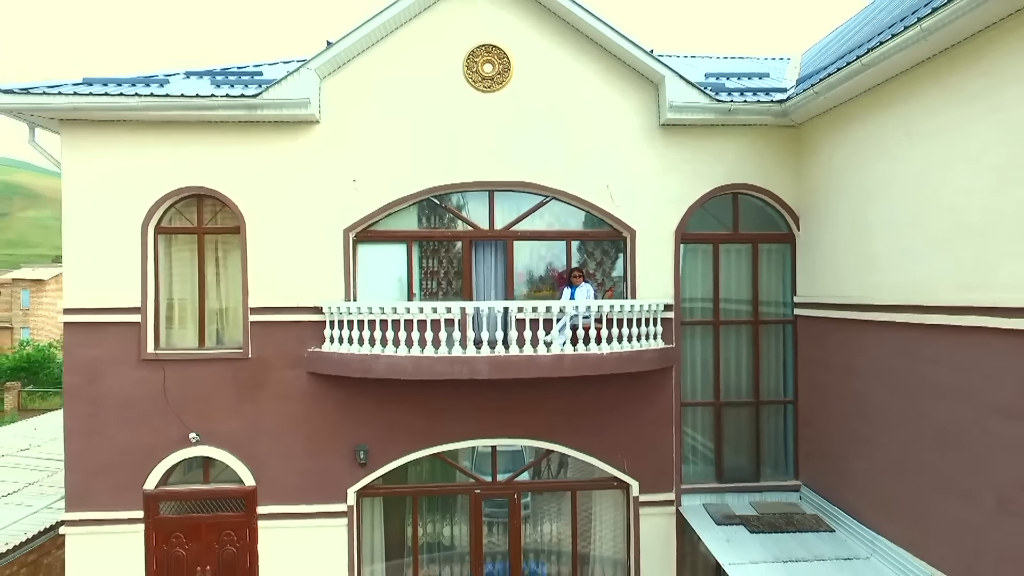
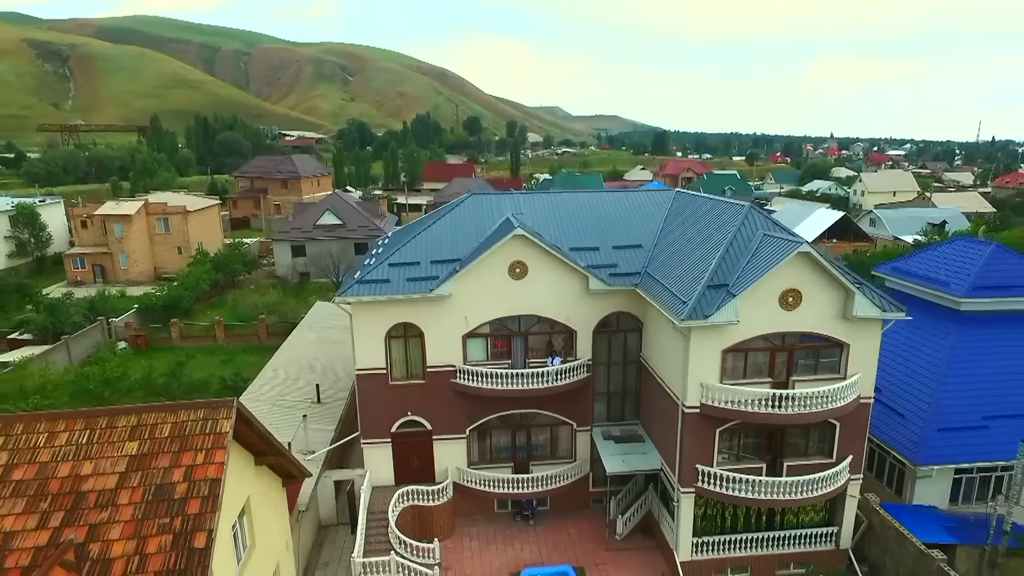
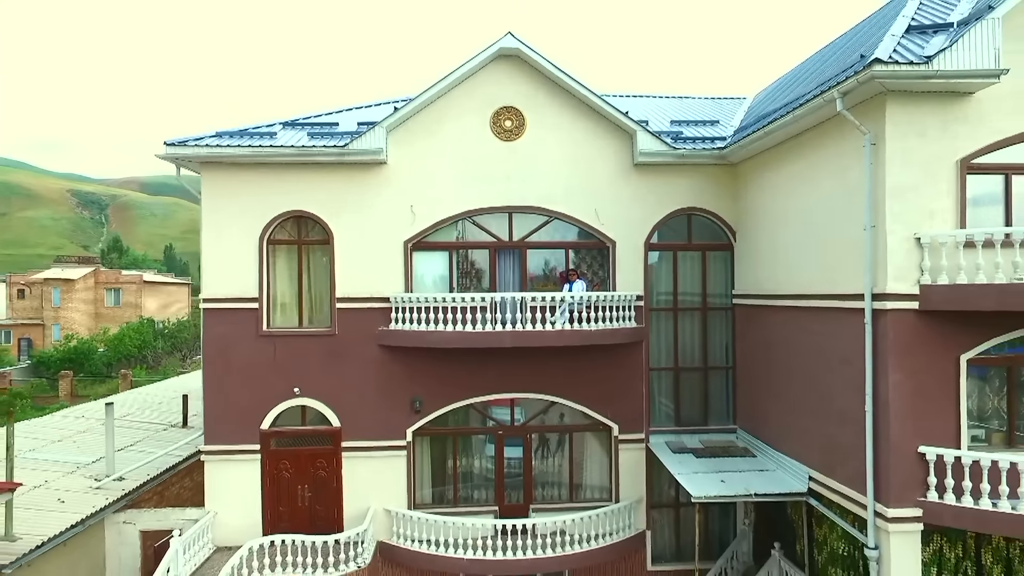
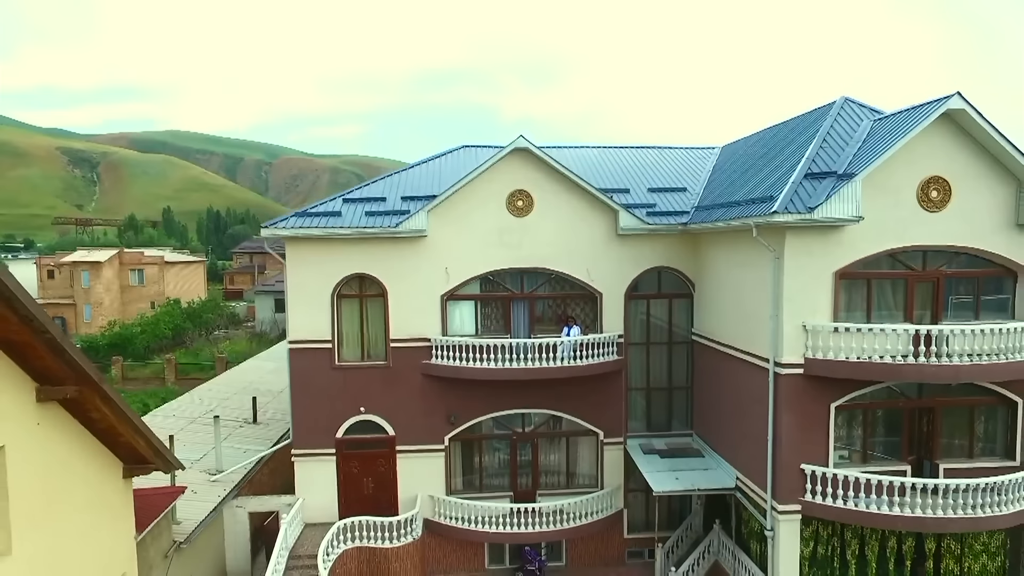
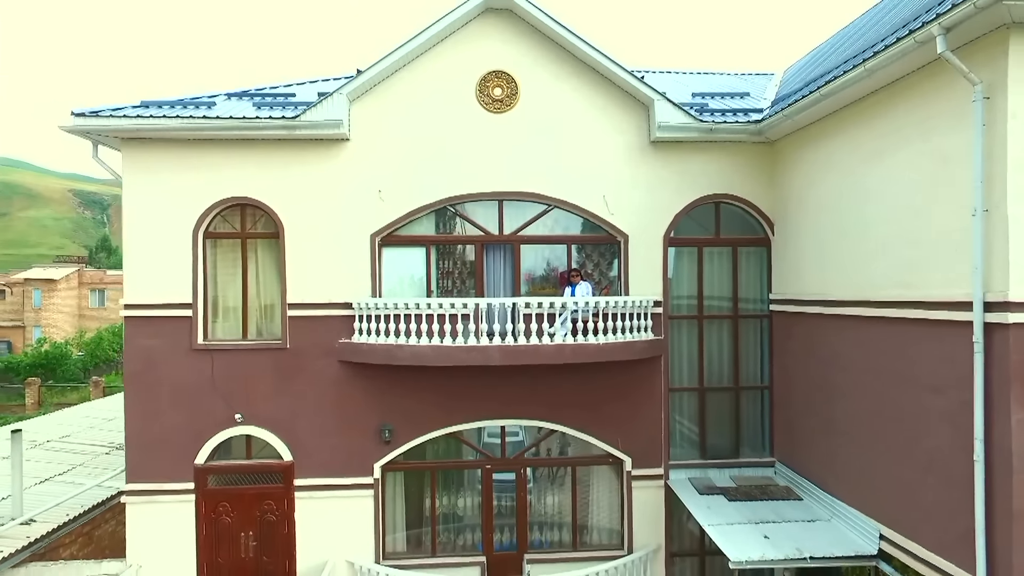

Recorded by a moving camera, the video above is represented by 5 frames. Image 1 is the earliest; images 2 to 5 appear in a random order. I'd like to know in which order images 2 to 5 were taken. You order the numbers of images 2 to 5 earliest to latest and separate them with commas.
5, 3, 4, 2
